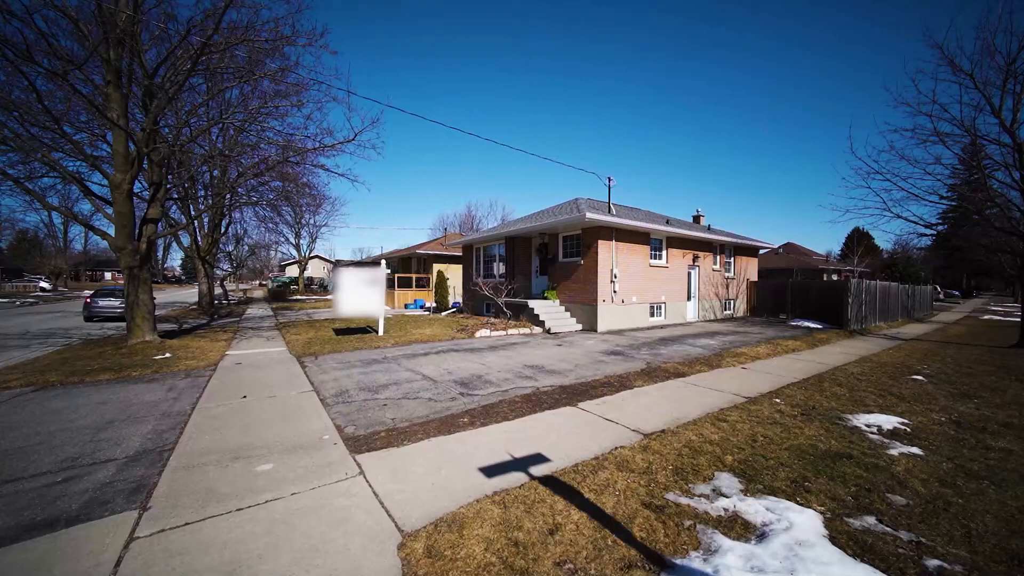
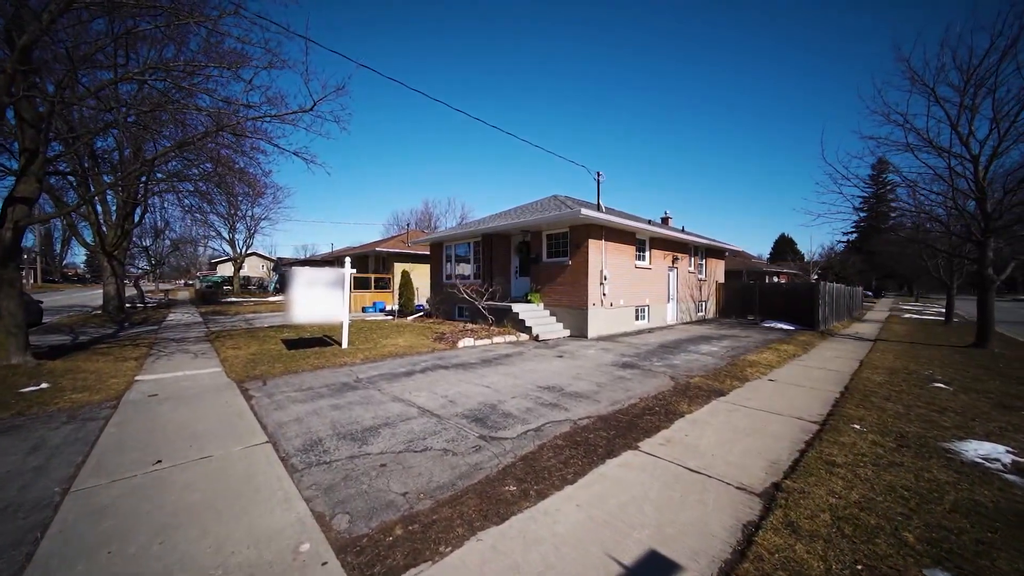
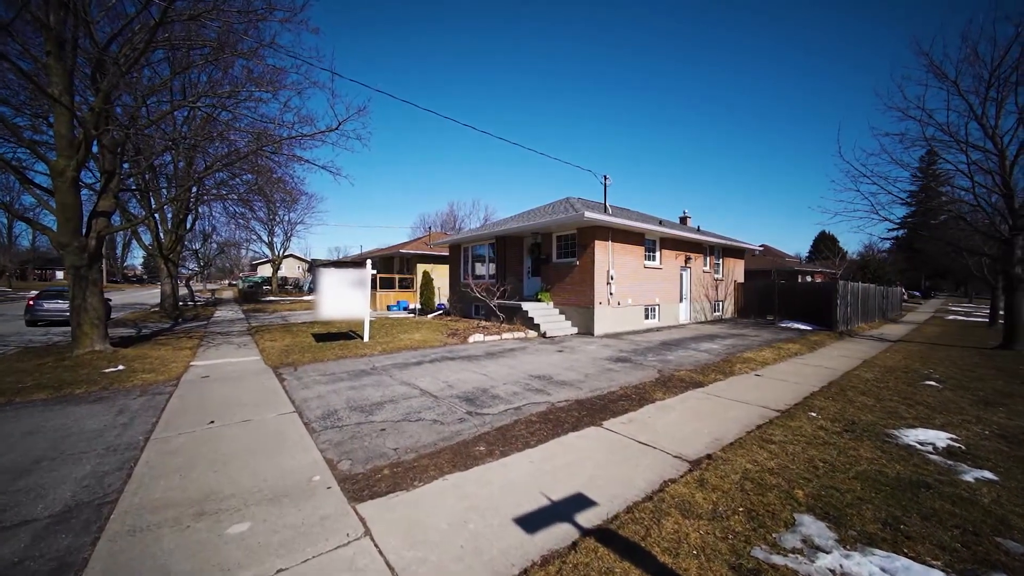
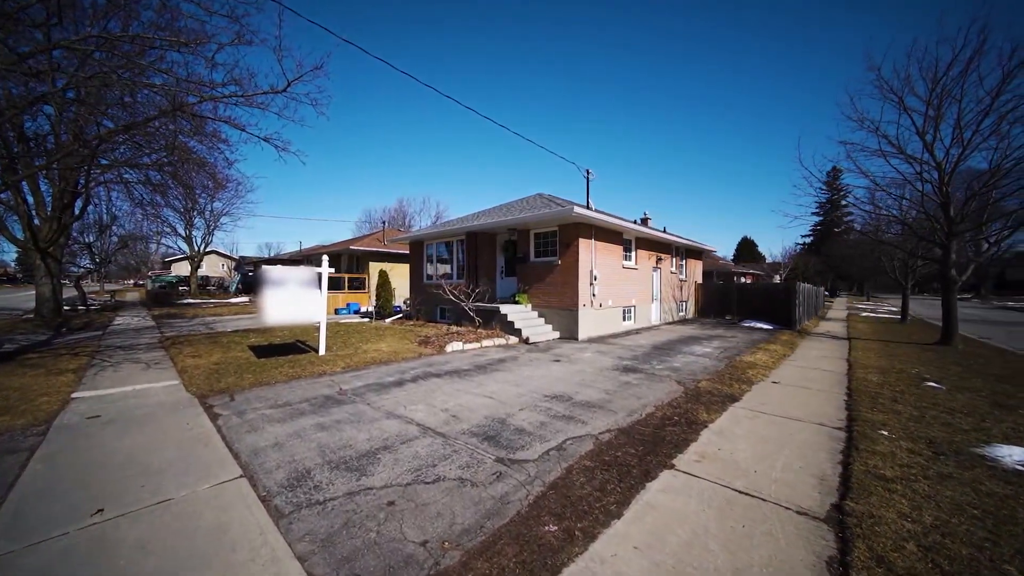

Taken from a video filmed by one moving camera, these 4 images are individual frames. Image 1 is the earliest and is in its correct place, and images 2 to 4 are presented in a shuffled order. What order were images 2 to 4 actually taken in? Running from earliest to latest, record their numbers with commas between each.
3, 2, 4
